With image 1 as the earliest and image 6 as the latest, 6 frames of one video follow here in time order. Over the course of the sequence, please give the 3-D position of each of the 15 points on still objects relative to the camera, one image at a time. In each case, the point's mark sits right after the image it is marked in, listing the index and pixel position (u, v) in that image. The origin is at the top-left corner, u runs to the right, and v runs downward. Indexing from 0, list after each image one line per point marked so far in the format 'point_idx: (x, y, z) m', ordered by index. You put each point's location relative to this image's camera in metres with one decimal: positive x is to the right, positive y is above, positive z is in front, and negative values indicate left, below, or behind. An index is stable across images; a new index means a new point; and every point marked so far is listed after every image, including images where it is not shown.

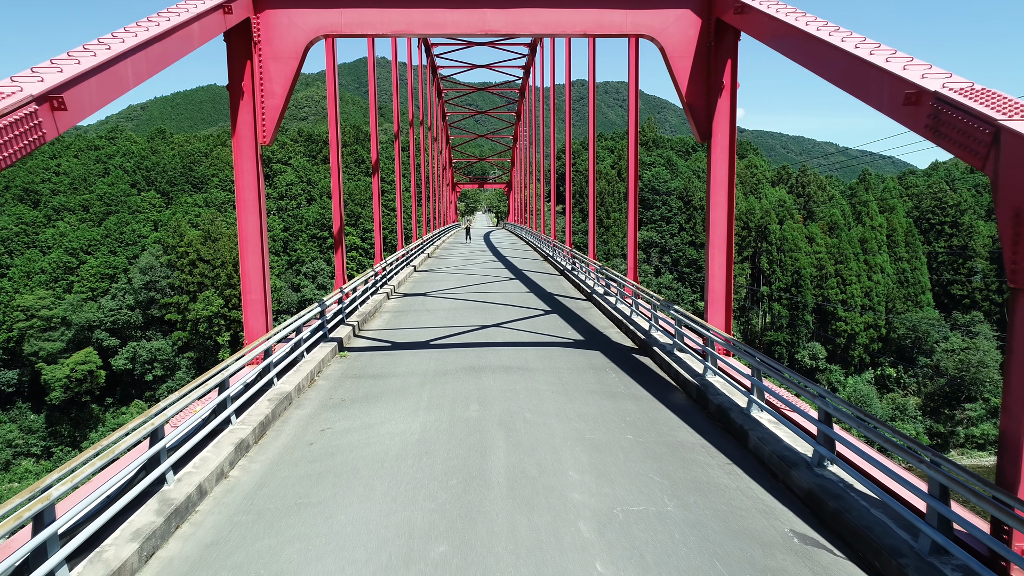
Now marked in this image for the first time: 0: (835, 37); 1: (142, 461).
0: (+3.0, +2.3, +6.2) m
1: (-2.8, -1.3, +5.1) m
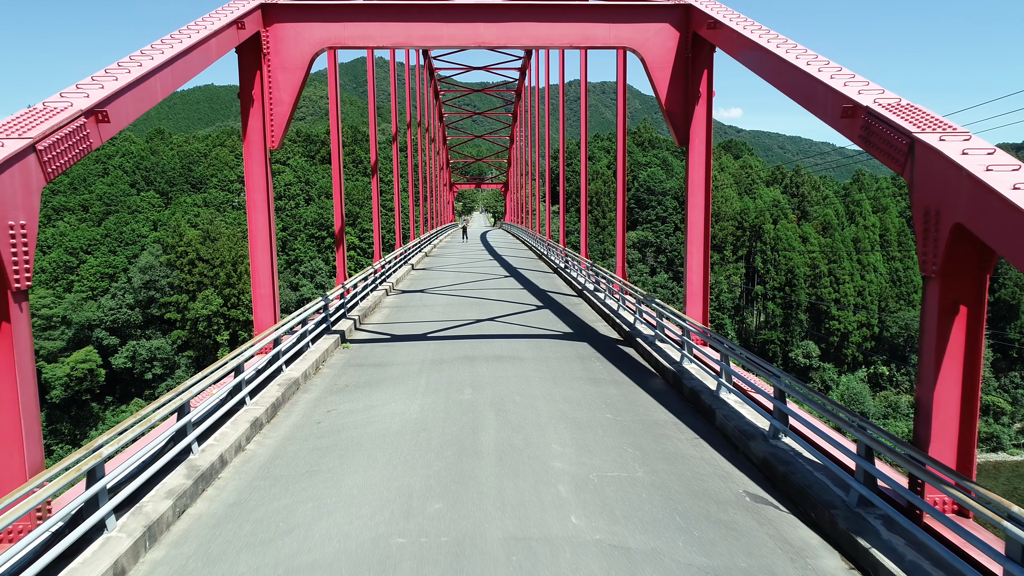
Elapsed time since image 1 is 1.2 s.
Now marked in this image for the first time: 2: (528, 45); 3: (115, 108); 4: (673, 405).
0: (+2.9, +2.4, +6.9) m
1: (-3.0, -1.2, +5.7) m
2: (+0.2, +3.5, +9.7) m
3: (-3.4, +1.5, +5.7) m
4: (+2.0, -1.4, +8.0) m
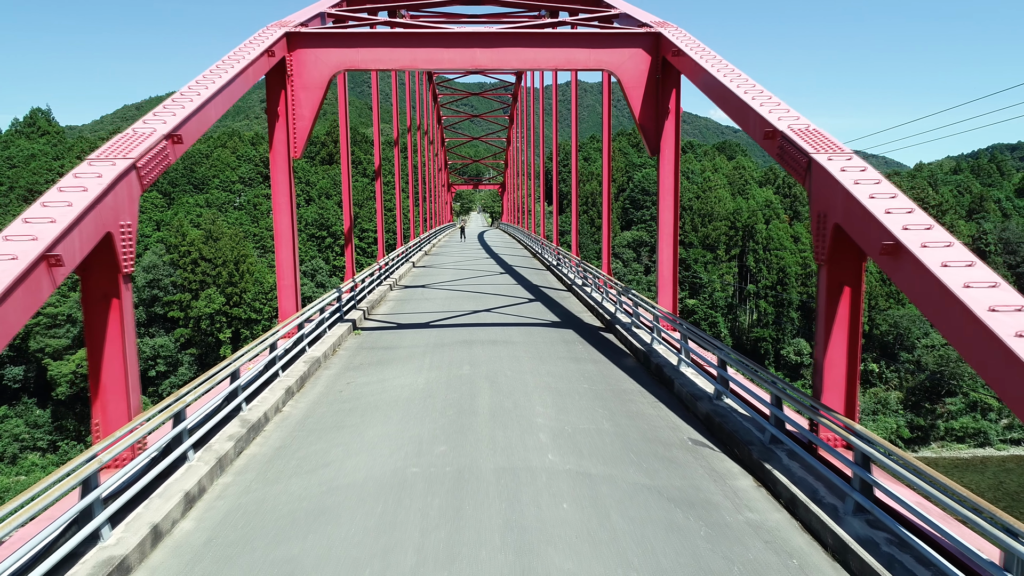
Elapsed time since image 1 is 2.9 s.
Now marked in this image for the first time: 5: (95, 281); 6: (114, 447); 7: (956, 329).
0: (+2.8, +2.6, +8.3) m
1: (-3.1, -1.1, +7.1) m
2: (+0.1, +3.7, +11.1) m
3: (-3.5, +1.7, +7.0) m
4: (+1.8, -1.3, +9.4) m
5: (-3.5, +0.1, +5.7) m
6: (-3.0, -1.2, +5.0) m
7: (+2.9, -0.3, +4.3) m
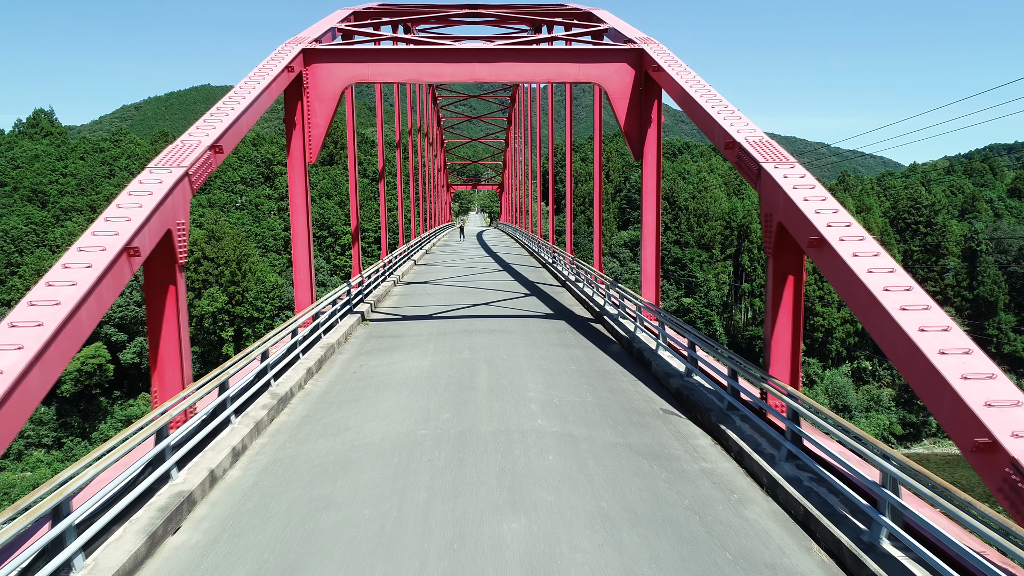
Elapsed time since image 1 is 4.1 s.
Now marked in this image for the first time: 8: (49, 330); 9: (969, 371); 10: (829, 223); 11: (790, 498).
0: (+2.7, +2.7, +9.3) m
1: (-3.1, -1.0, +8.2) m
2: (0.0, +3.8, +12.2) m
3: (-3.5, +1.8, +8.1) m
4: (+1.8, -1.1, +10.4) m
5: (-3.6, +0.2, +6.7) m
6: (-3.1, -1.1, +6.1) m
7: (+2.8, -0.1, +5.3) m
8: (-3.3, -0.3, +4.7) m
9: (+3.1, -0.5, +4.4) m
10: (+2.9, +0.6, +6.1) m
11: (+2.3, -1.7, +5.4) m
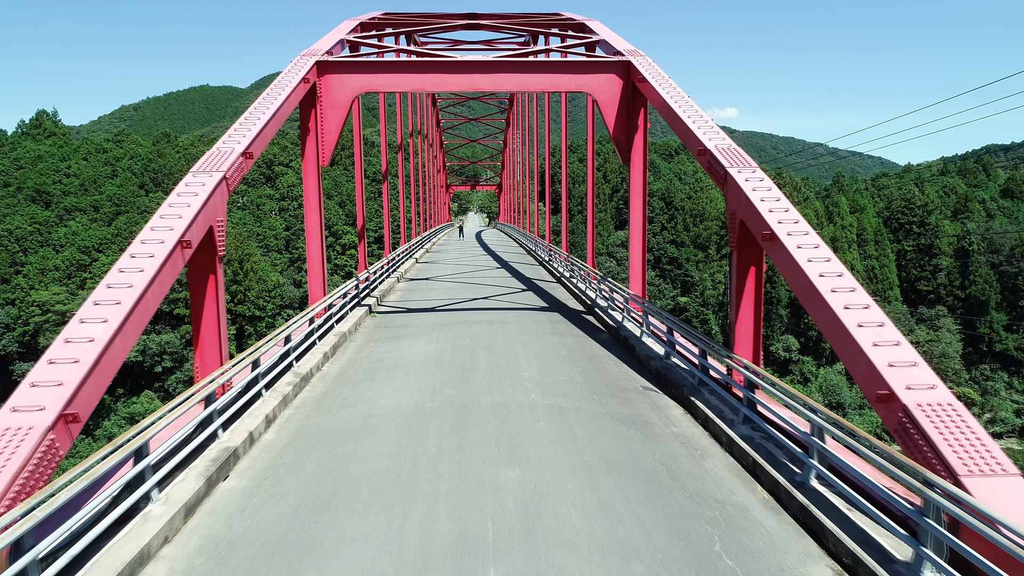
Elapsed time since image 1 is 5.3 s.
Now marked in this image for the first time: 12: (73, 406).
0: (+2.7, +2.8, +10.3) m
1: (-3.2, -0.9, +9.2) m
2: (0.0, +3.9, +13.2) m
3: (-3.6, +1.9, +9.1) m
4: (+1.7, -1.0, +11.4) m
5: (-3.6, +0.3, +7.7) m
6: (-3.1, -1.0, +7.1) m
7: (+2.8, 0.0, +6.3) m
8: (-3.3, -0.2, +5.7) m
9: (+3.0, -0.4, +5.4) m
10: (+2.9, +0.7, +7.1) m
11: (+2.2, -1.6, +6.5) m
12: (-3.2, -0.9, +4.9) m
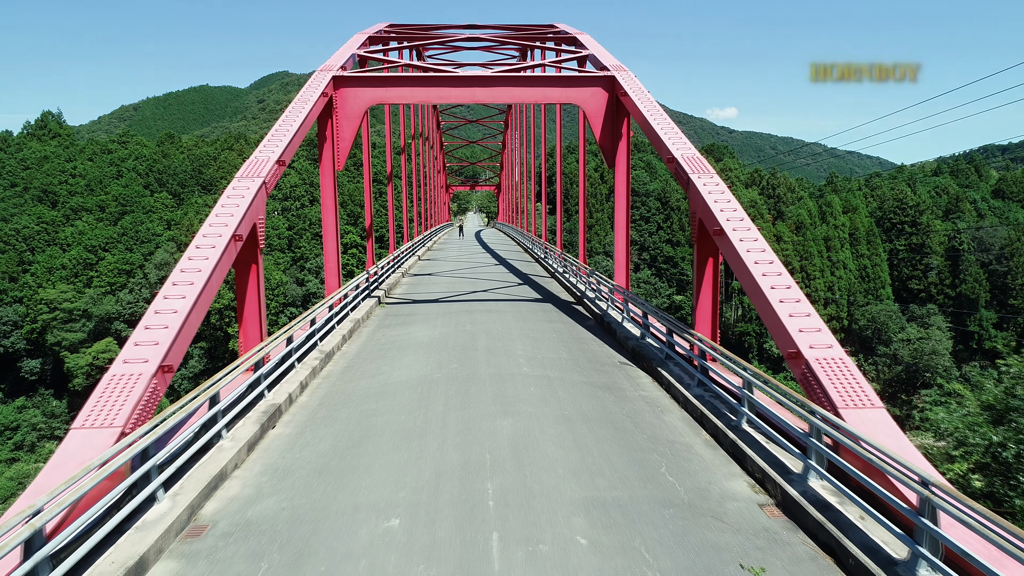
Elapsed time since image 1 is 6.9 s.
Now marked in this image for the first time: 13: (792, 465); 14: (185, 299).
0: (+2.6, +3.0, +11.8) m
1: (-3.2, -0.7, +10.6) m
2: (-0.1, +4.1, +14.6) m
3: (-3.6, +2.1, +10.6) m
4: (+1.6, -0.8, +12.9) m
5: (-3.7, +0.5, +9.2) m
6: (-3.2, -0.8, +8.5) m
7: (+2.7, +0.2, +7.8) m
8: (-3.4, 0.0, +7.2) m
9: (+2.9, -0.2, +6.9) m
10: (+2.8, +0.9, +8.5) m
11: (+2.2, -1.4, +7.9) m
12: (-3.3, -0.7, +6.4) m
13: (+2.5, -1.6, +6.0) m
14: (-3.4, -0.1, +7.0) m
